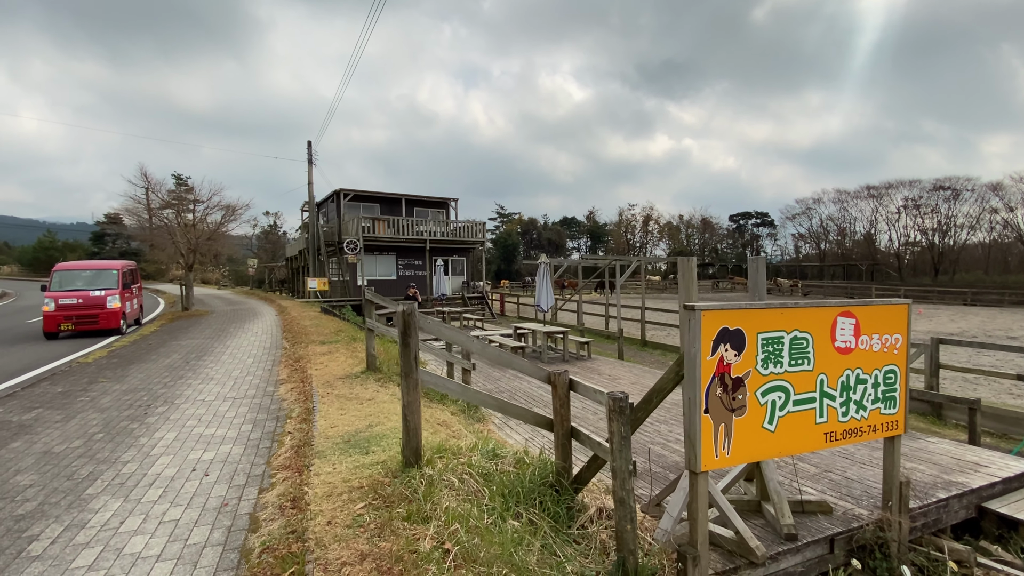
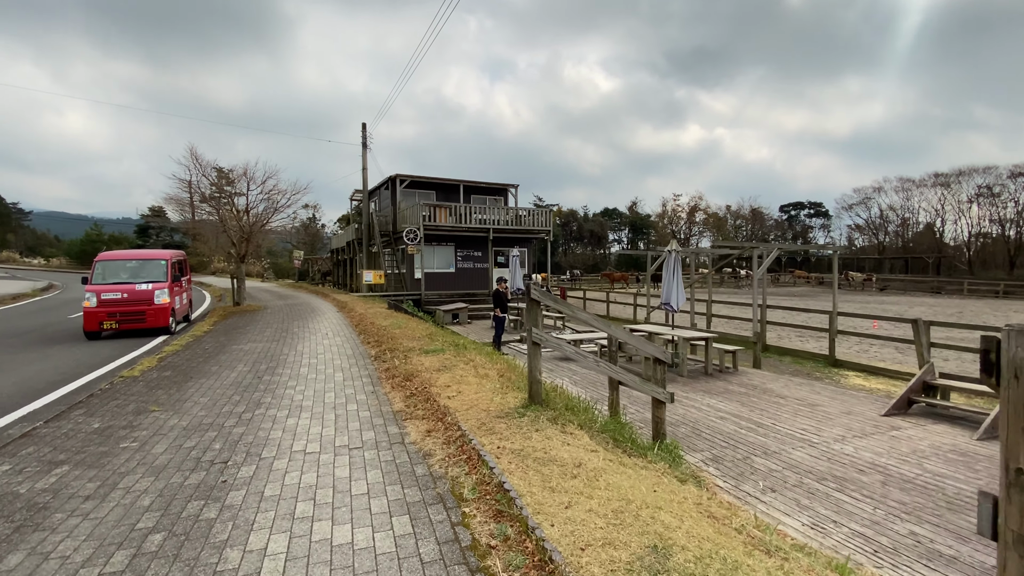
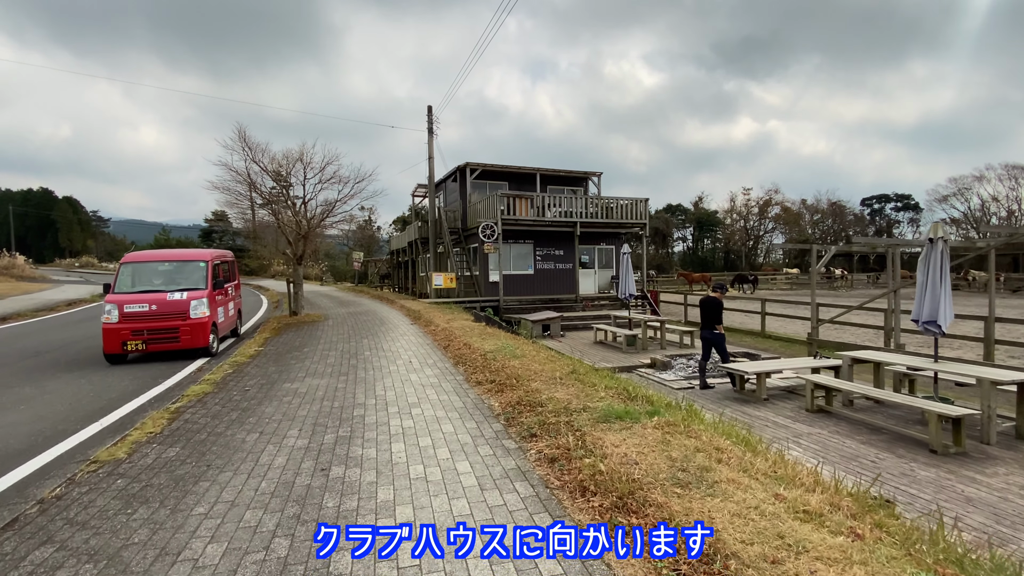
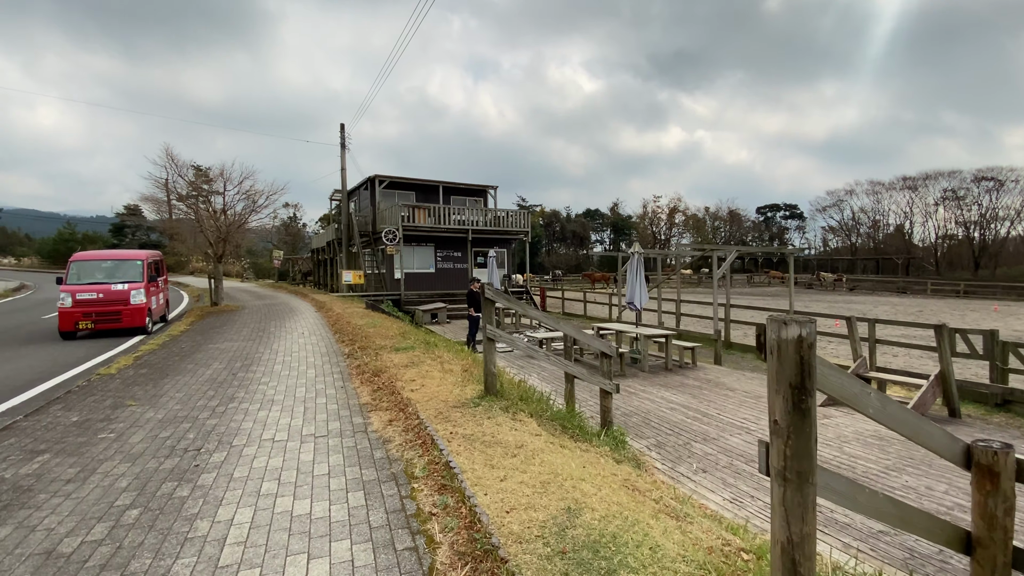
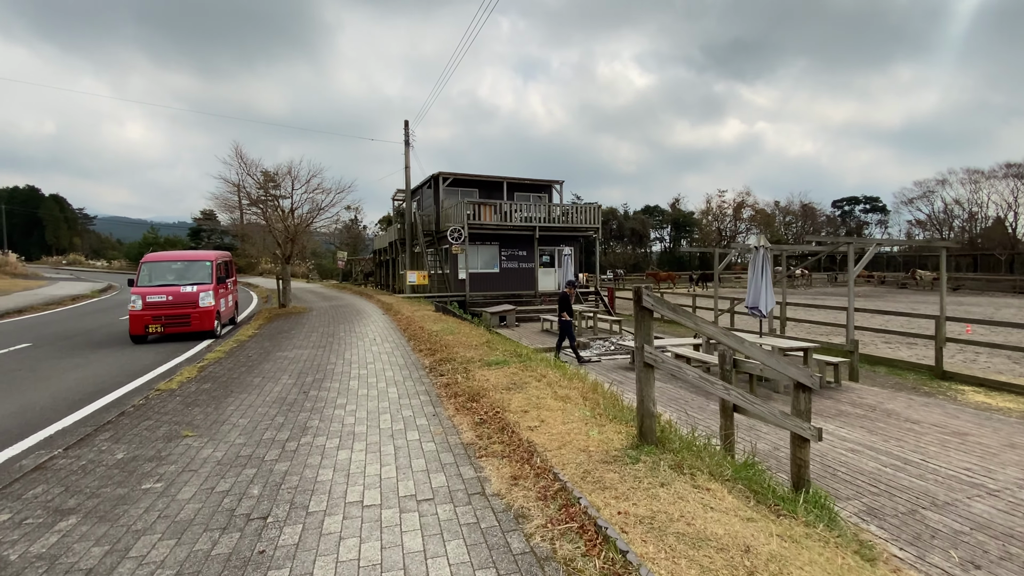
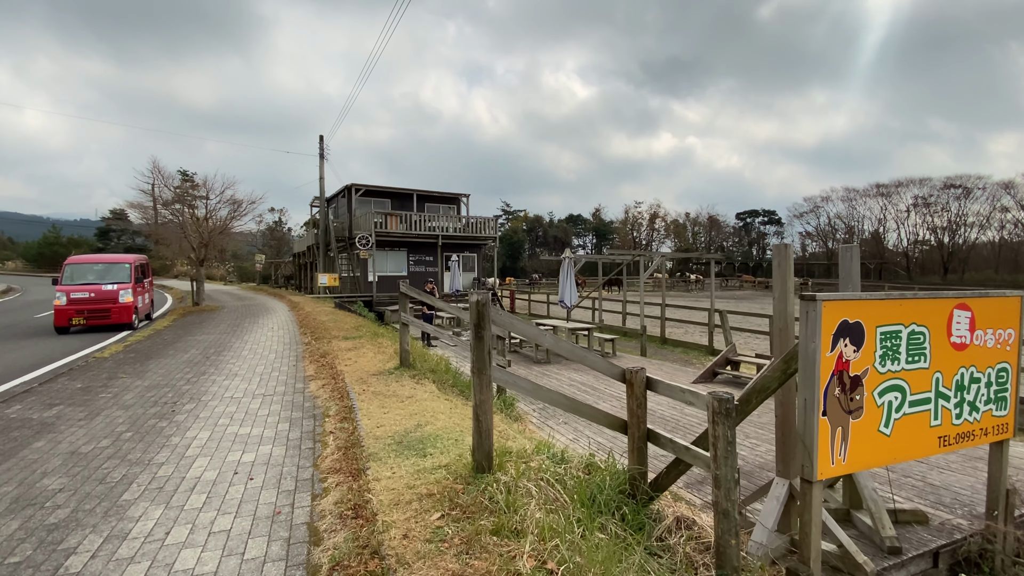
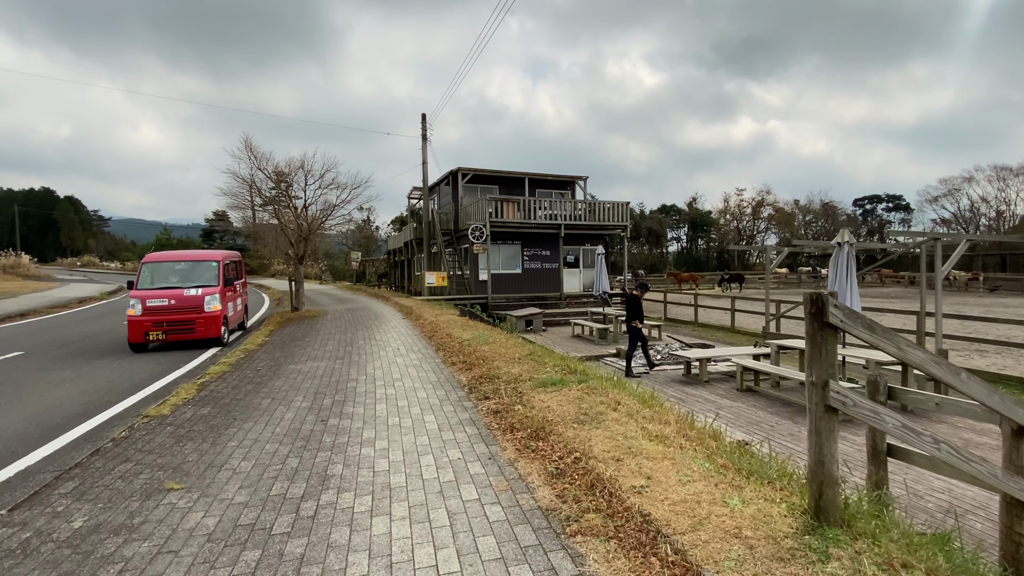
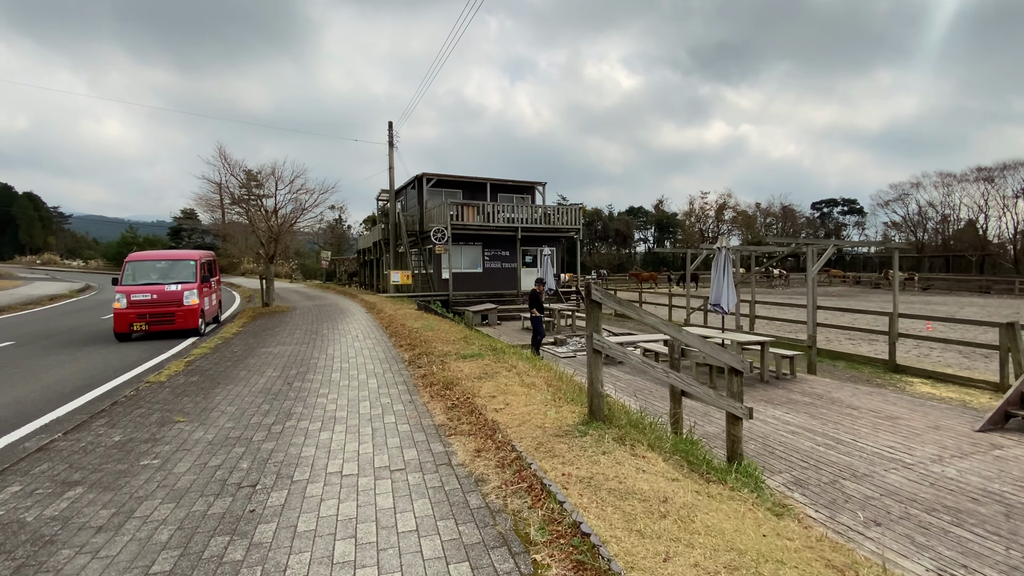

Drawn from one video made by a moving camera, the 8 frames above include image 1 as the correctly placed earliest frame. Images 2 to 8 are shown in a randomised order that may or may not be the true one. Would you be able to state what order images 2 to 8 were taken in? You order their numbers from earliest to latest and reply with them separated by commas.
6, 4, 2, 8, 5, 7, 3
